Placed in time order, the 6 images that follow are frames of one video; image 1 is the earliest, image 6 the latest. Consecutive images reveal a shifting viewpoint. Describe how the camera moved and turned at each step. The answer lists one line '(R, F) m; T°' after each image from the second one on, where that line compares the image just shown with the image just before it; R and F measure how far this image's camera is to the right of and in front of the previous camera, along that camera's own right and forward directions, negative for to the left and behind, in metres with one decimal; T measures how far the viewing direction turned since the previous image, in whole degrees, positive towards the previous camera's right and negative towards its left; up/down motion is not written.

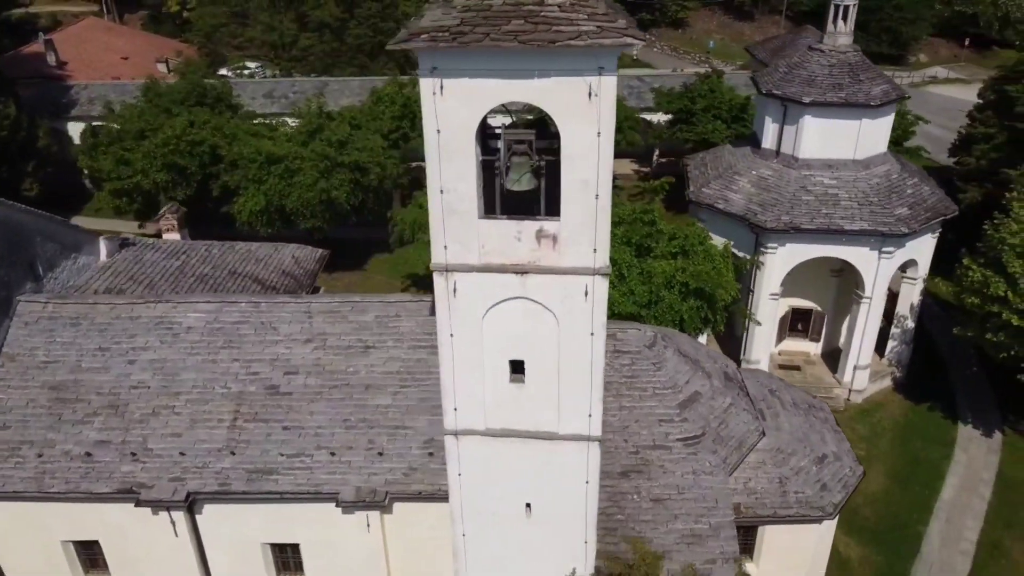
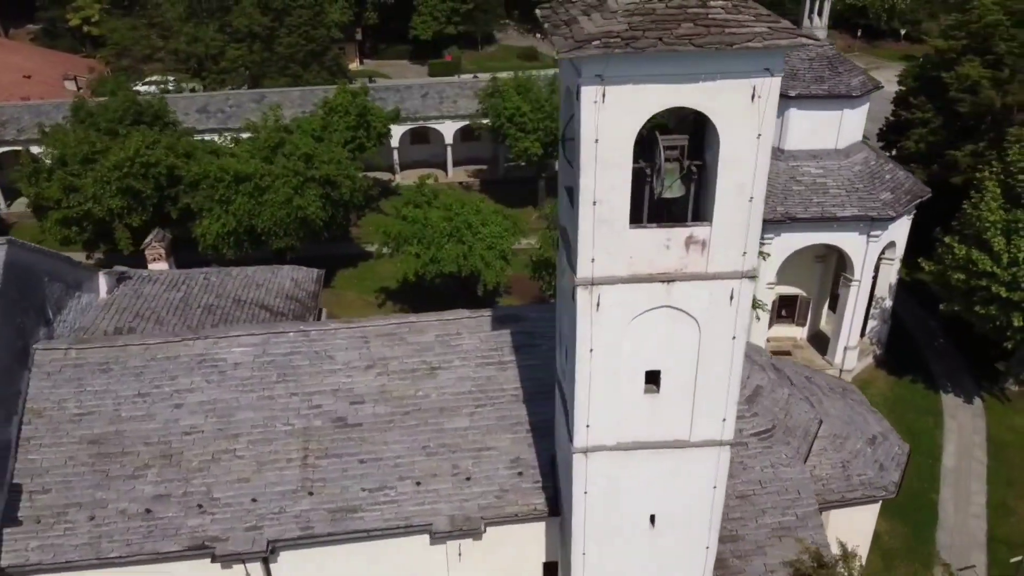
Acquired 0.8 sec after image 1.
(-4.0, +0.7) m; +7°
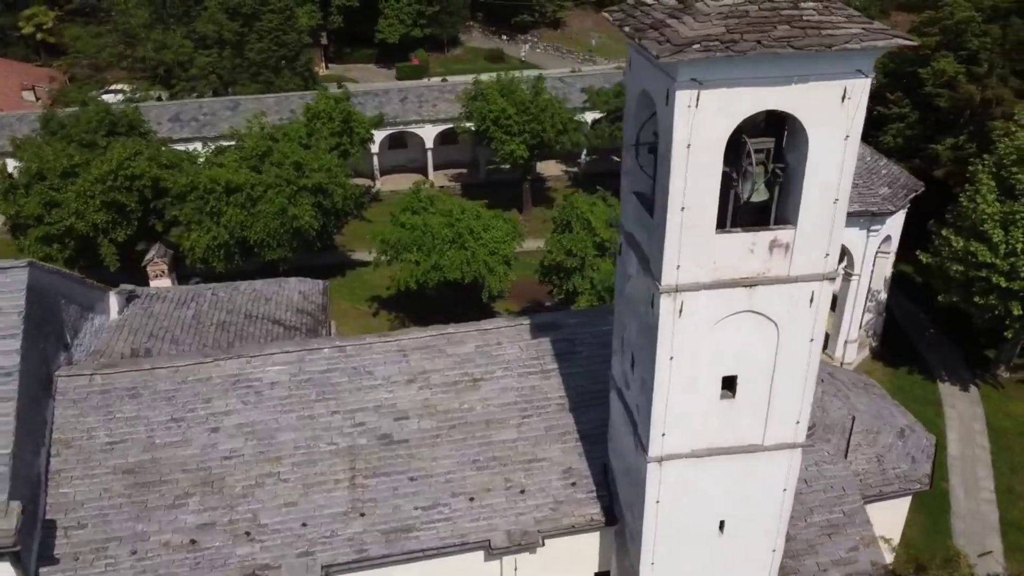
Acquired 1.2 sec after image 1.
(-2.0, +0.4) m; +3°
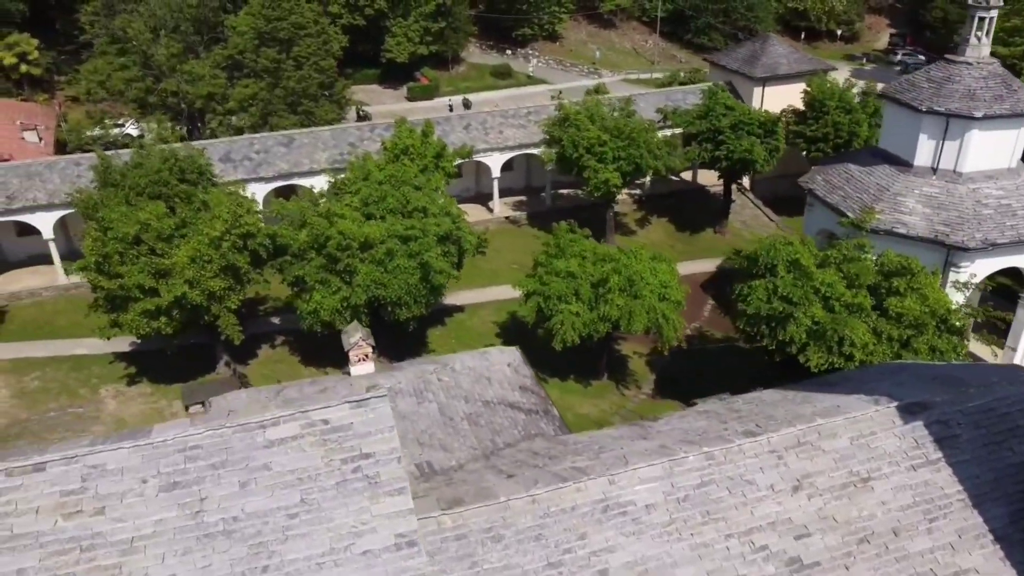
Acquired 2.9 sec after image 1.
(-9.0, +3.3) m; +6°
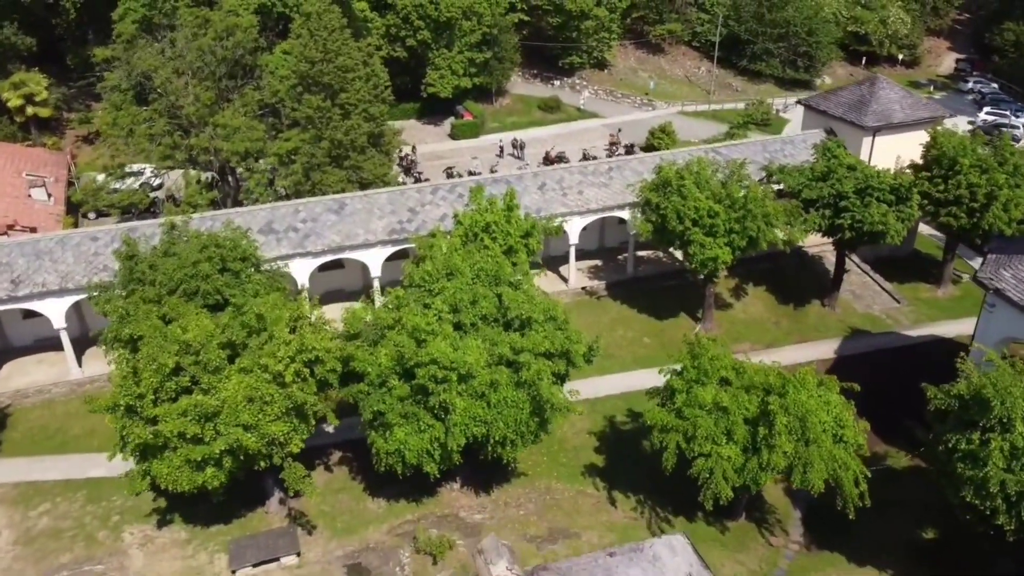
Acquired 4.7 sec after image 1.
(-3.8, +6.0) m; 0°
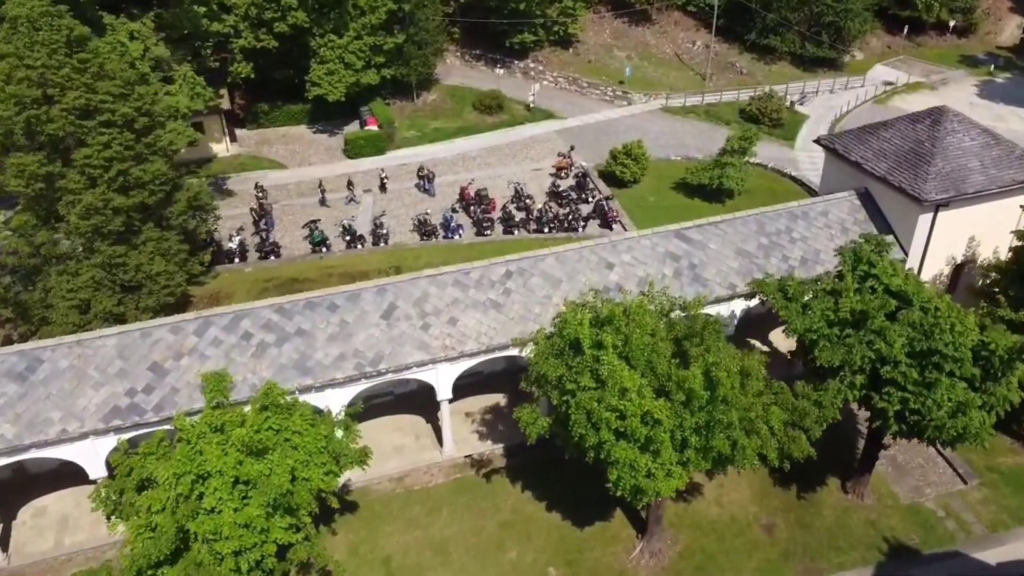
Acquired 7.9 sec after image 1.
(+5.5, +15.4) m; -1°
